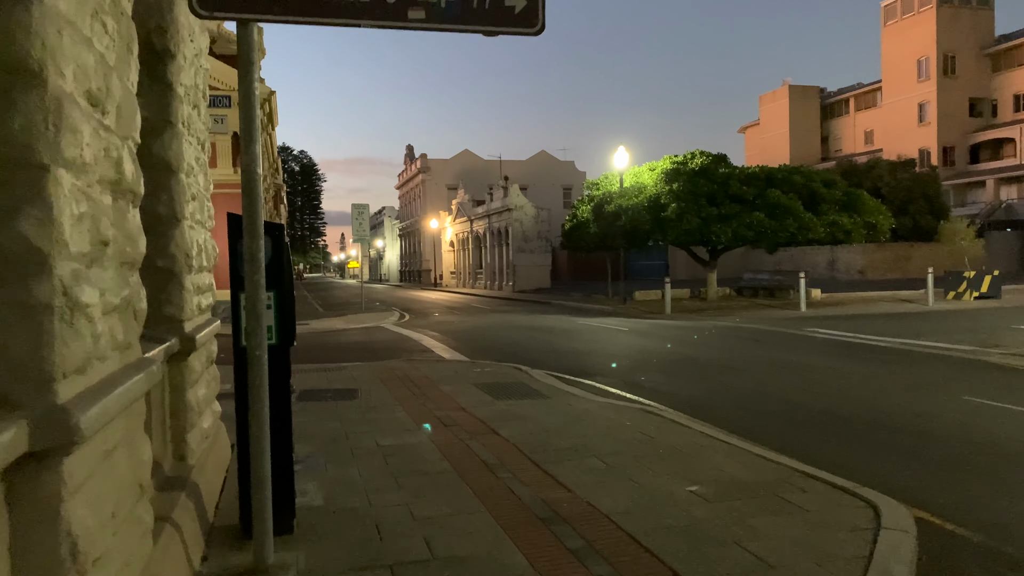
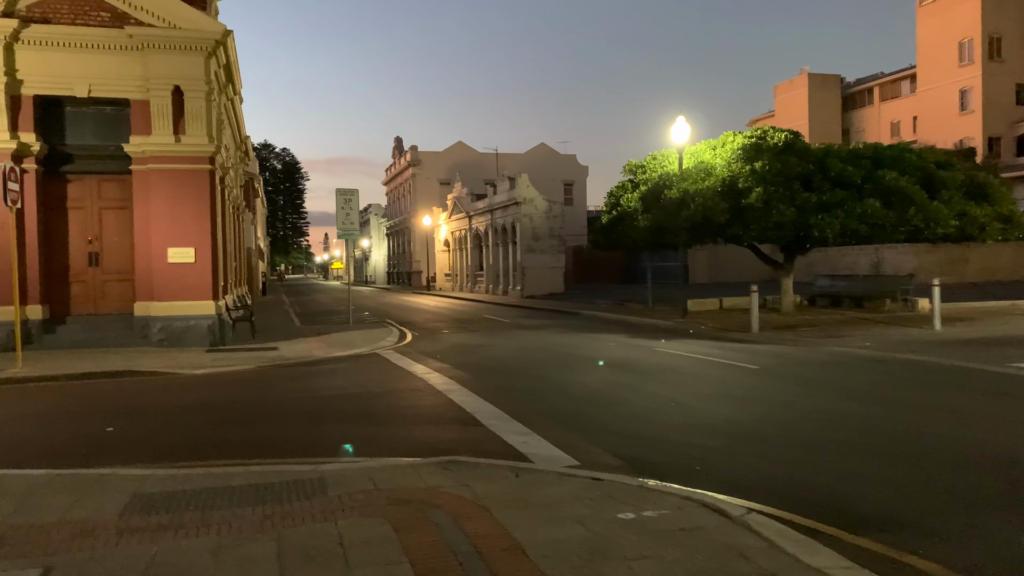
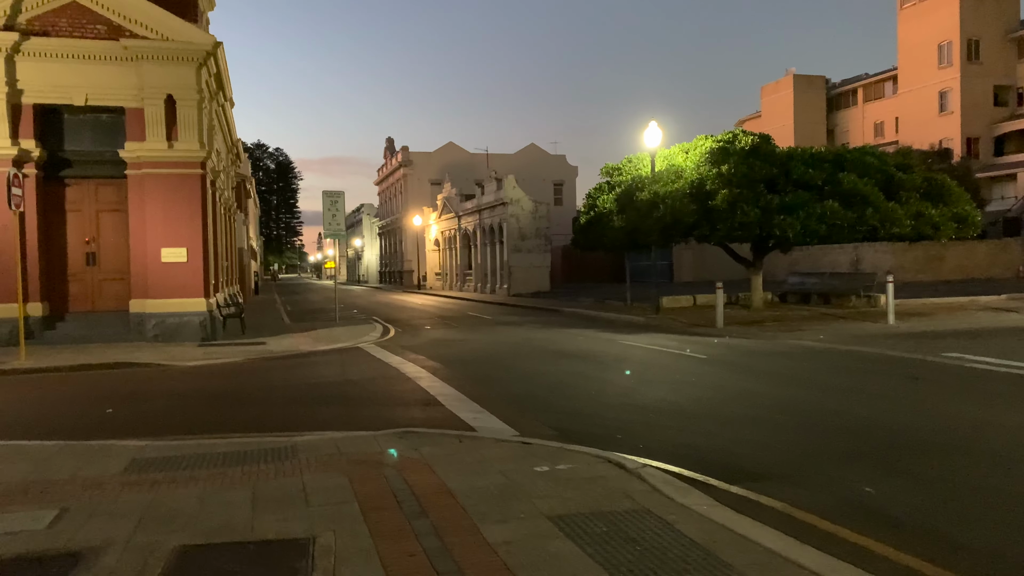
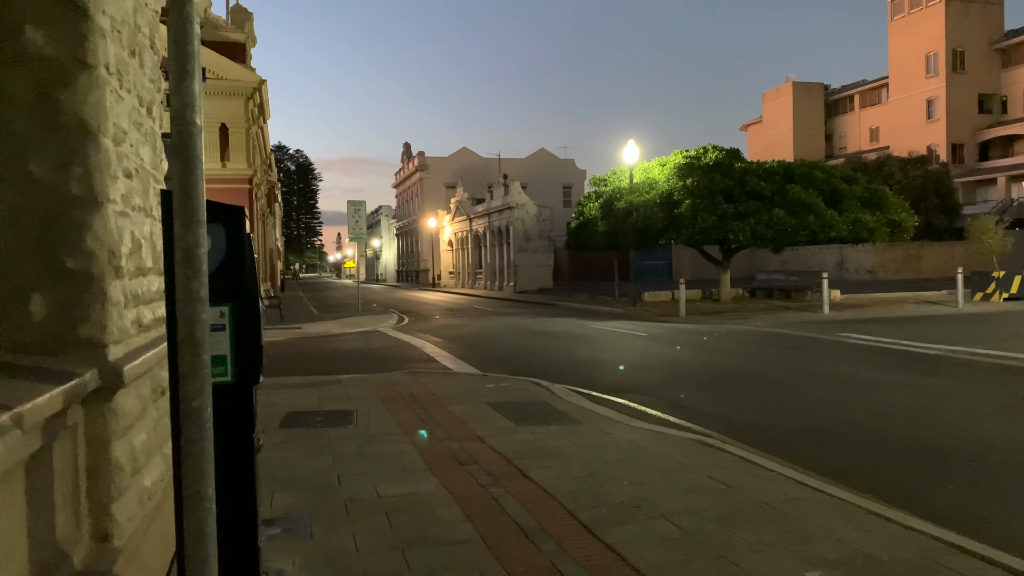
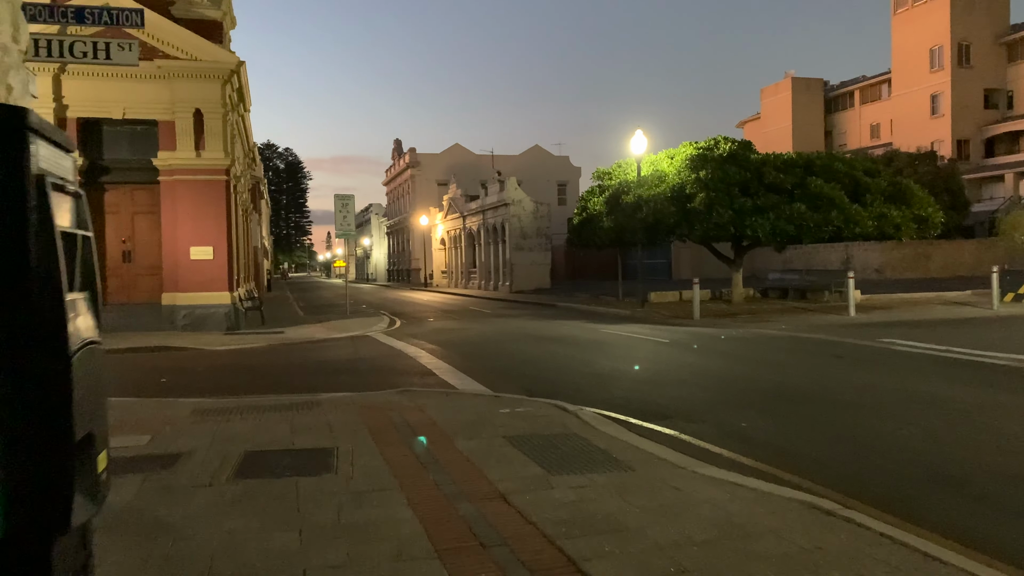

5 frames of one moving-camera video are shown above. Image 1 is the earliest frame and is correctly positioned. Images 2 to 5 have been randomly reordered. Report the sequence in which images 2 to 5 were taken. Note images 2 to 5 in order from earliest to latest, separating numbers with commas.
4, 5, 3, 2
